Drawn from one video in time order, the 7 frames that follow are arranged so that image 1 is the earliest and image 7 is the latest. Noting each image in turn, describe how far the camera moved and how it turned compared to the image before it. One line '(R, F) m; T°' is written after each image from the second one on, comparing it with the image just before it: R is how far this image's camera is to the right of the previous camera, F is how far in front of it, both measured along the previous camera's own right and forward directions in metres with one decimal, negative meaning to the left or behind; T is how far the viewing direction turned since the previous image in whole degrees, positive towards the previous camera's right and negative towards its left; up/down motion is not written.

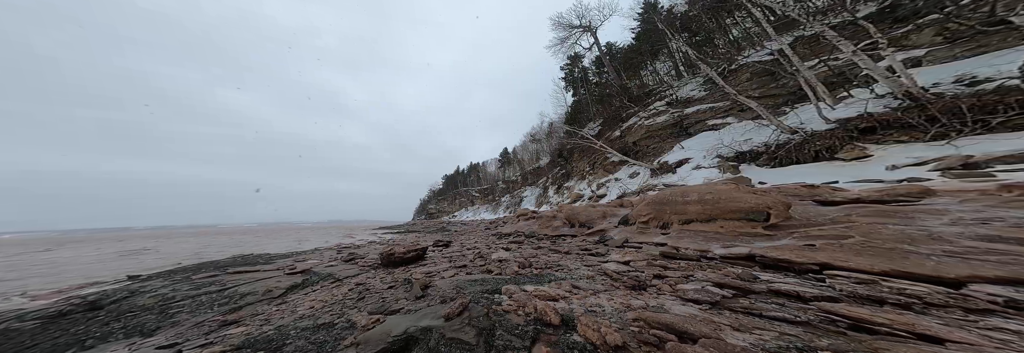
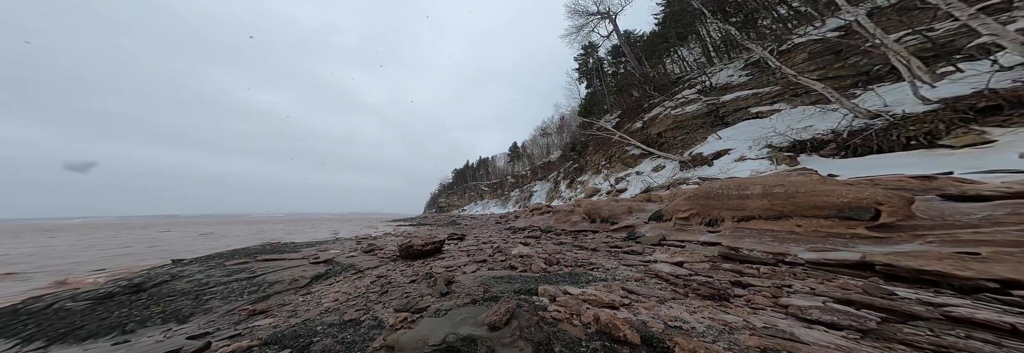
(-0.2, +0.3) m; -4°
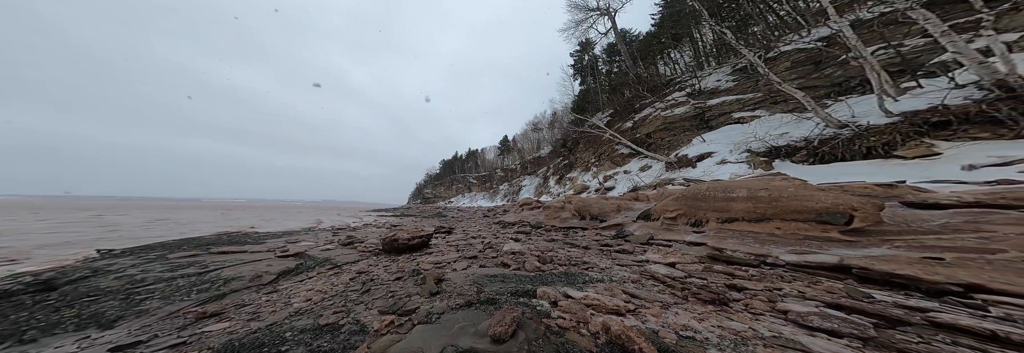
(-0.1, +0.1) m; +3°
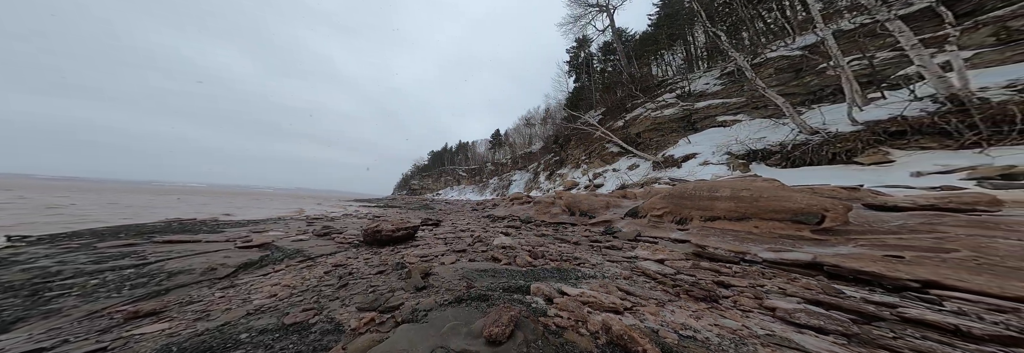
(-0.1, +0.1) m; +3°
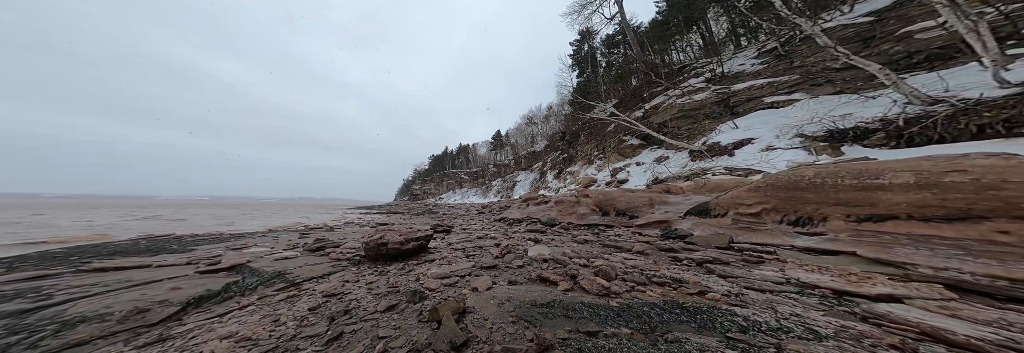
(-0.7, +1.0) m; -1°
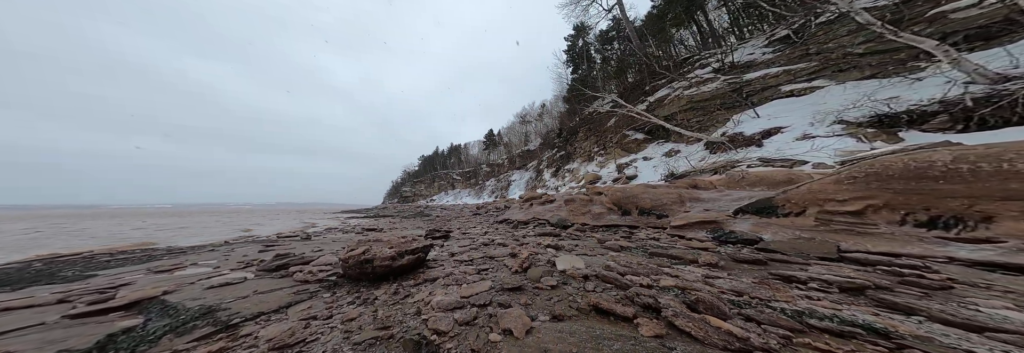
(-0.6, +0.9) m; +3°
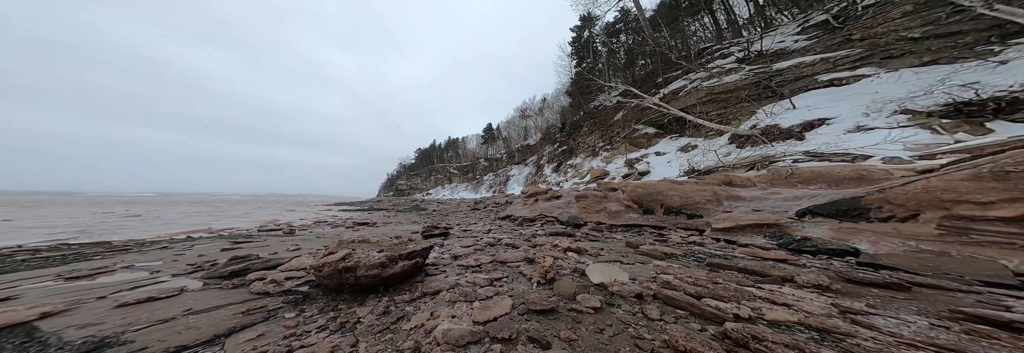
(-0.4, +0.8) m; +1°
